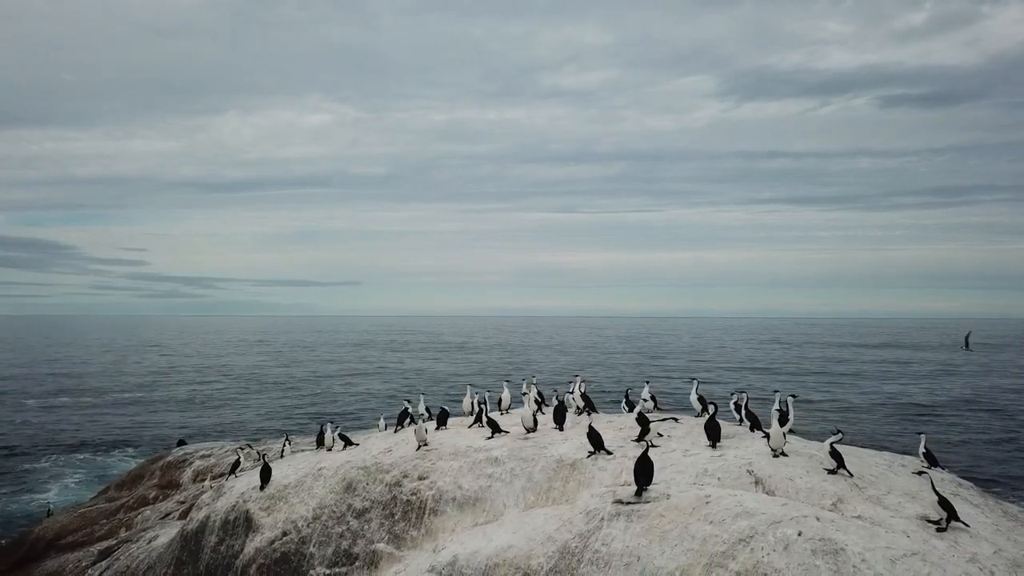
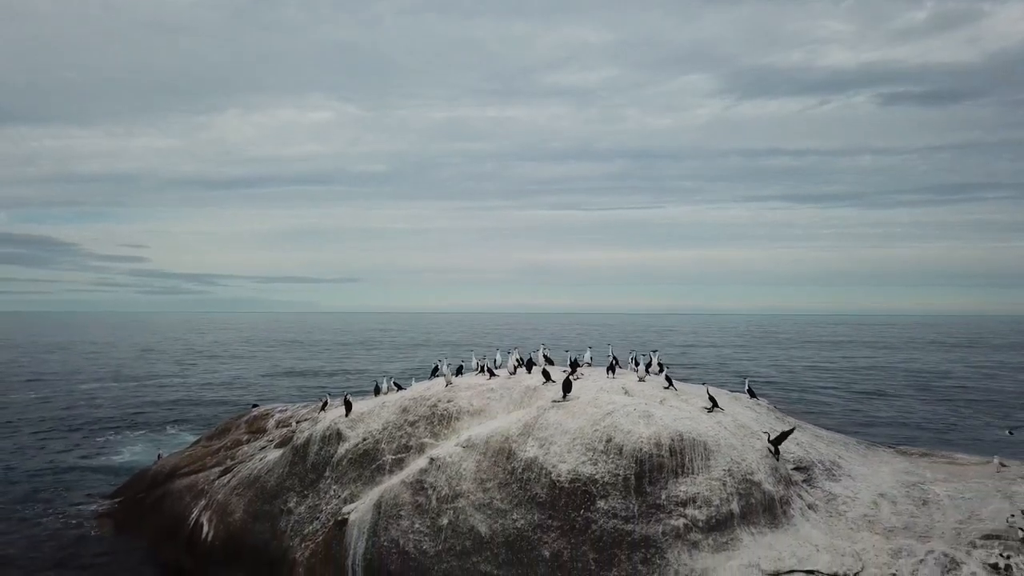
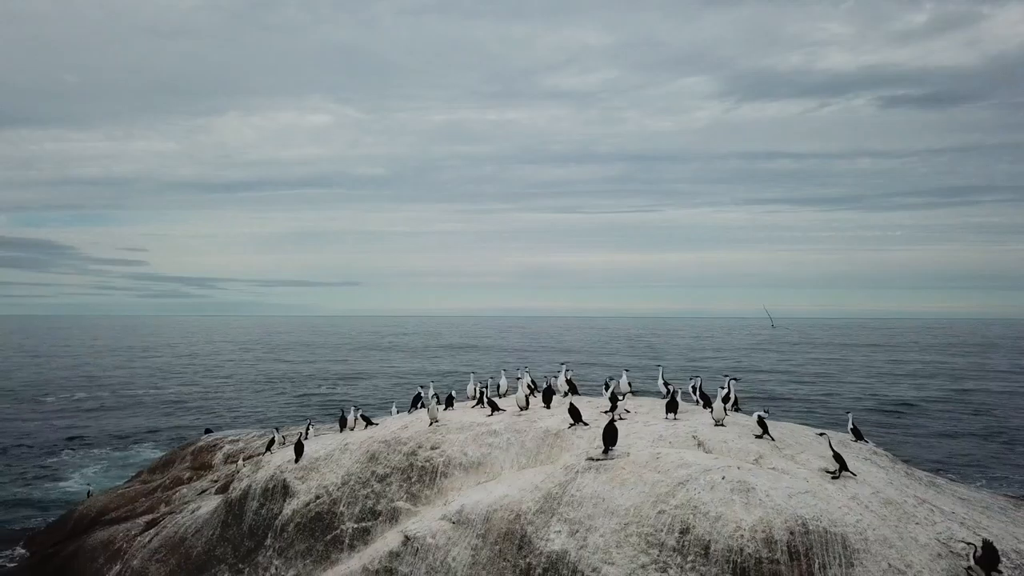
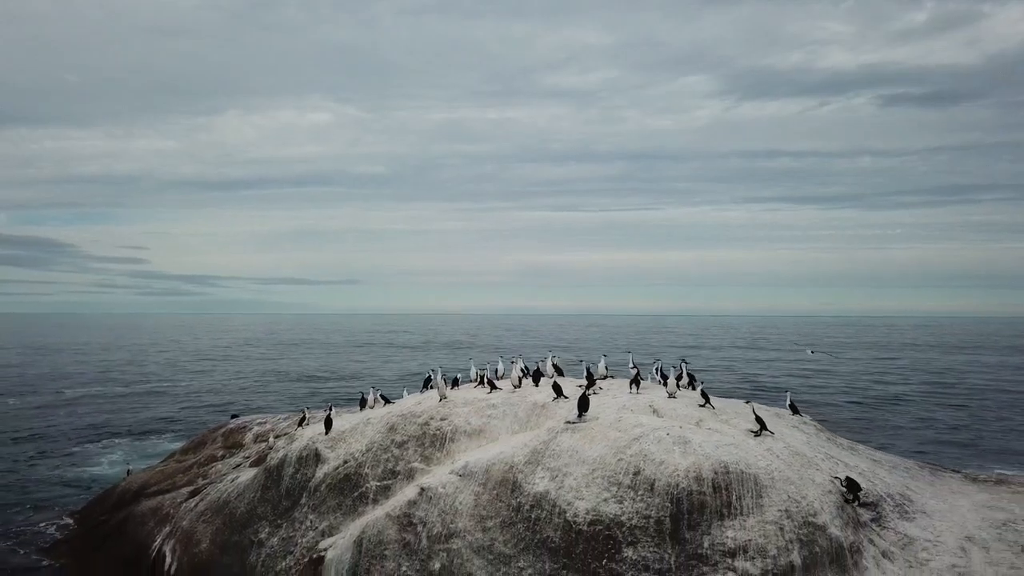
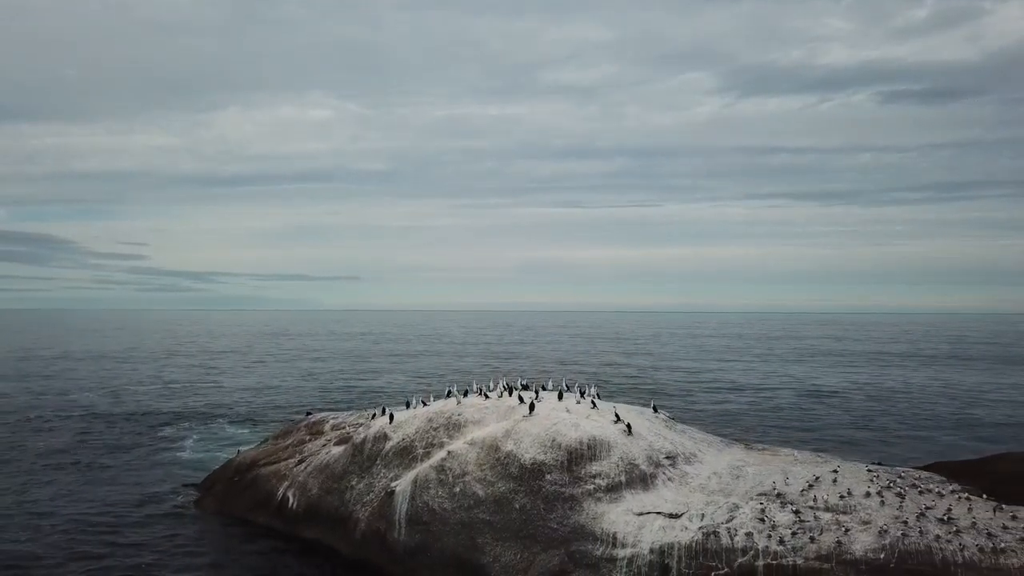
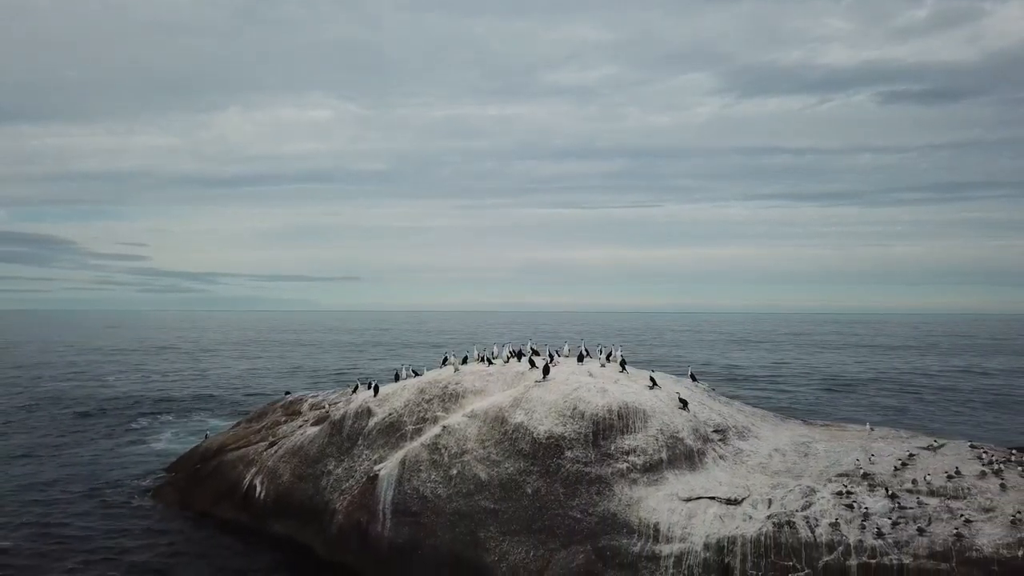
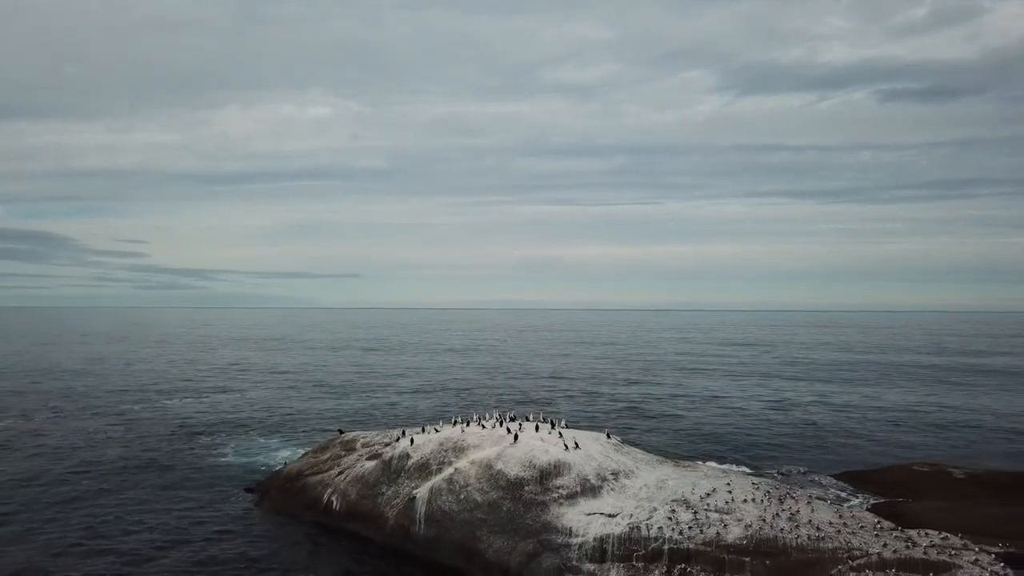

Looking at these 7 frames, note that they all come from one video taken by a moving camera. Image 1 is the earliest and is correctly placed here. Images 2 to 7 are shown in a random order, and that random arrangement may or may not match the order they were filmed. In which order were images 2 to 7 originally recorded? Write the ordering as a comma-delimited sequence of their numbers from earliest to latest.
3, 4, 2, 6, 5, 7
